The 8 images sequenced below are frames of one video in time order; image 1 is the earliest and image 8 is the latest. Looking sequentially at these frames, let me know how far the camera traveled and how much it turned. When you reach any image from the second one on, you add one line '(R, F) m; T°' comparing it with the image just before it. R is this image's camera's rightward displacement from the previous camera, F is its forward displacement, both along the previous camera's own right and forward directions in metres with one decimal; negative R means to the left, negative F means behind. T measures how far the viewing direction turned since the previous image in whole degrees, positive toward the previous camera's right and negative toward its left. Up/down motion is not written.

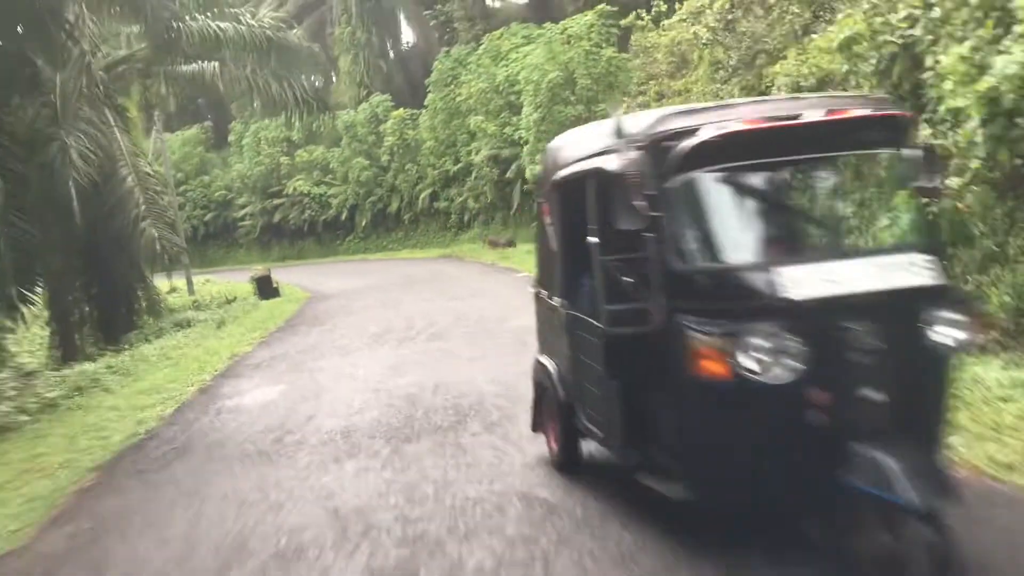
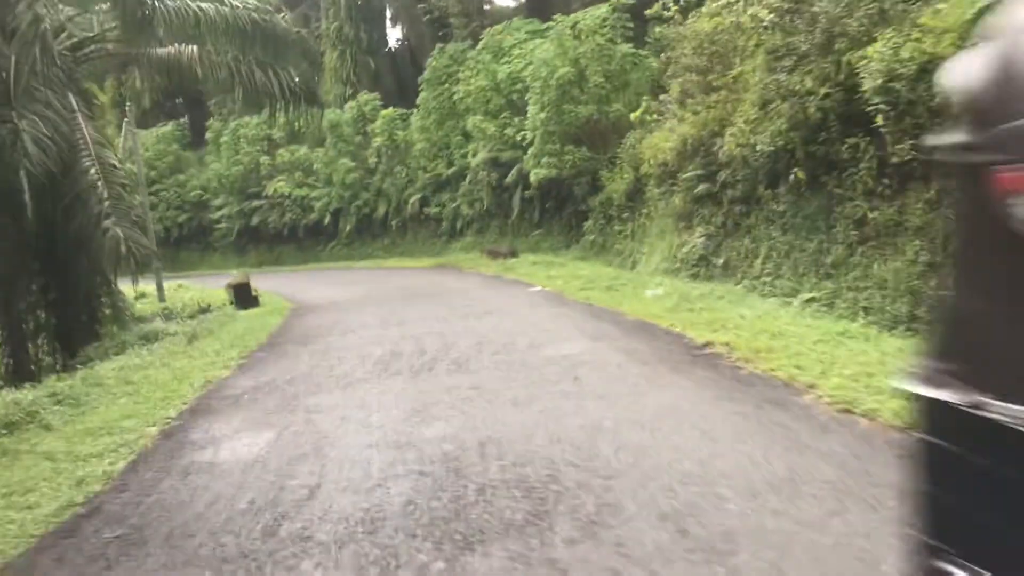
(-0.6, +1.8) m; +1°
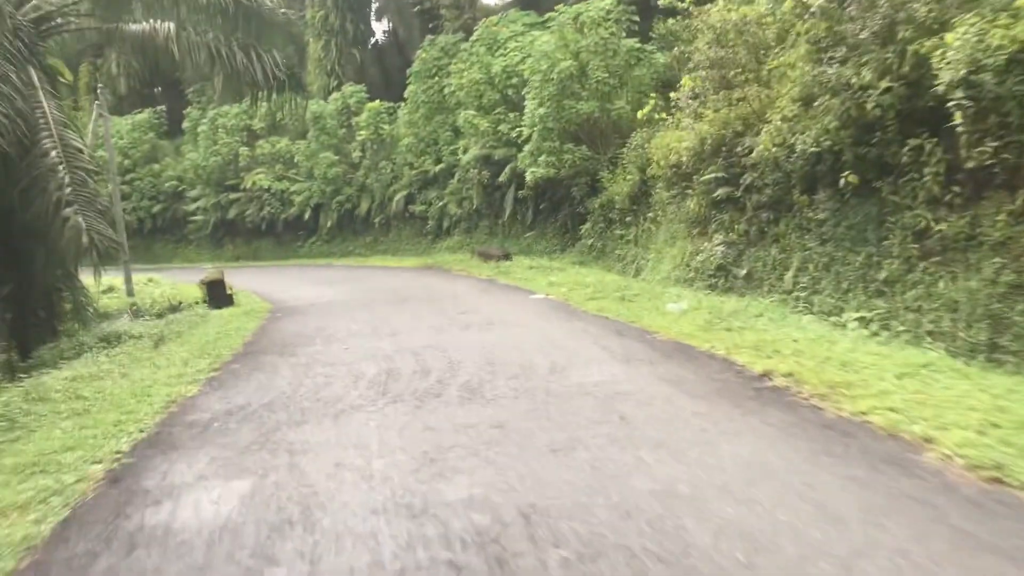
(-0.4, +1.3) m; +2°
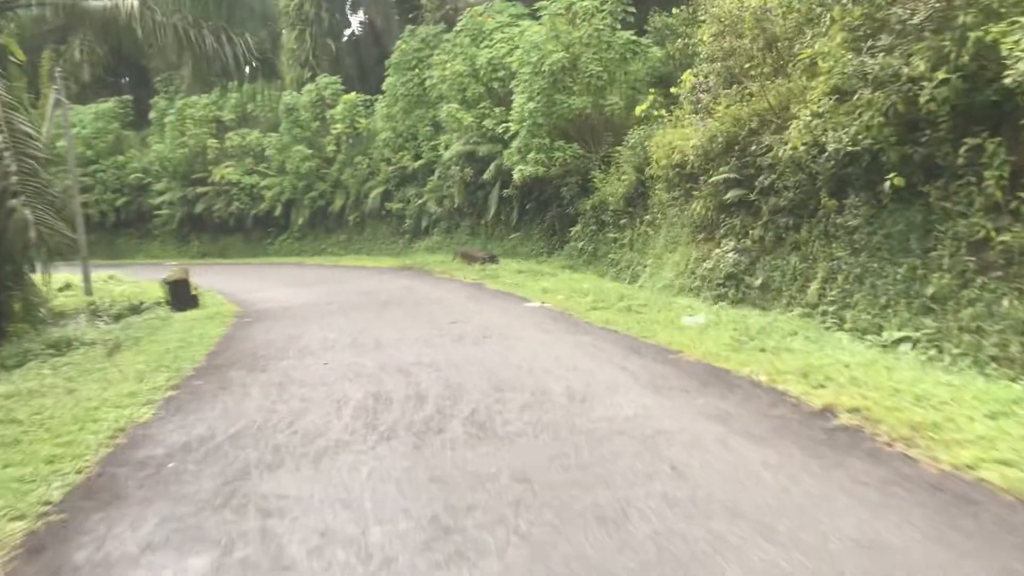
(-0.3, +1.1) m; +2°
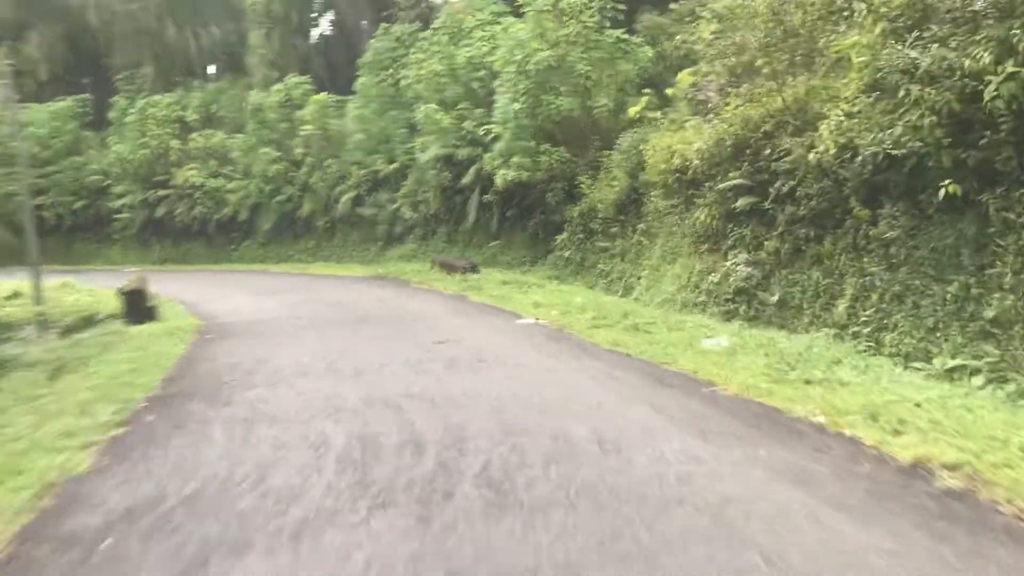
(-0.3, +1.1) m; +2°
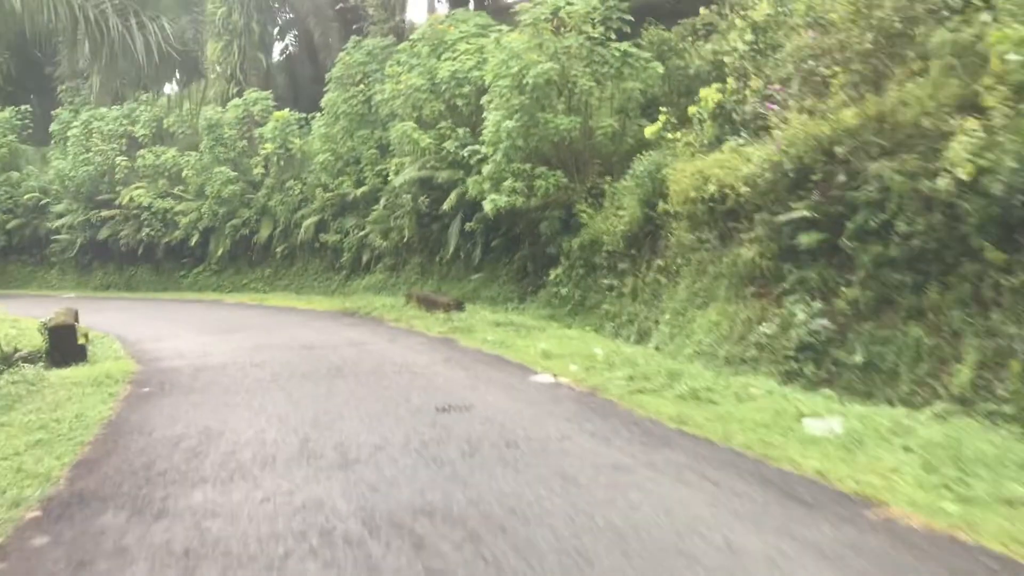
(-0.6, +2.2) m; +3°
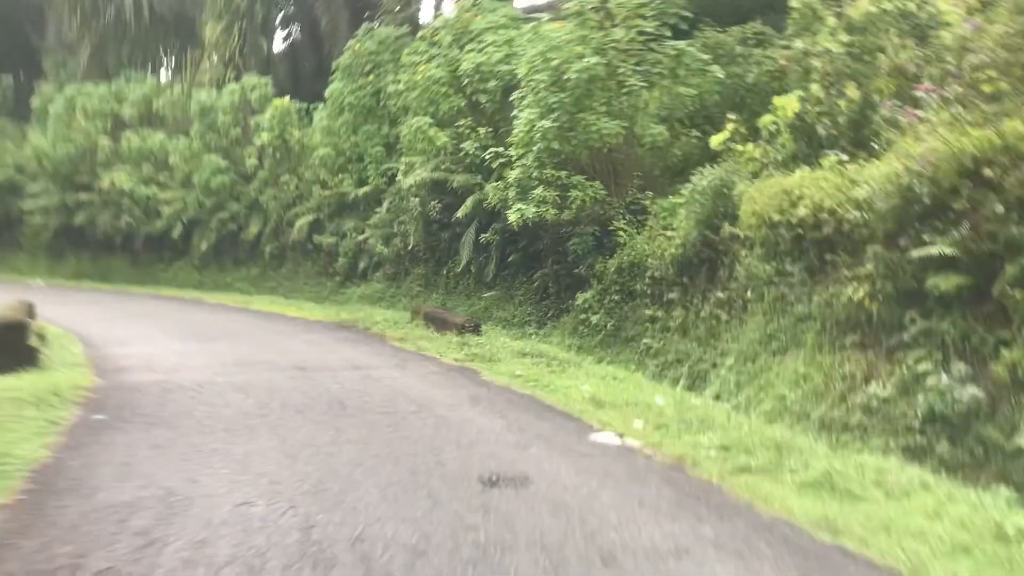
(-0.6, +2.0) m; +1°
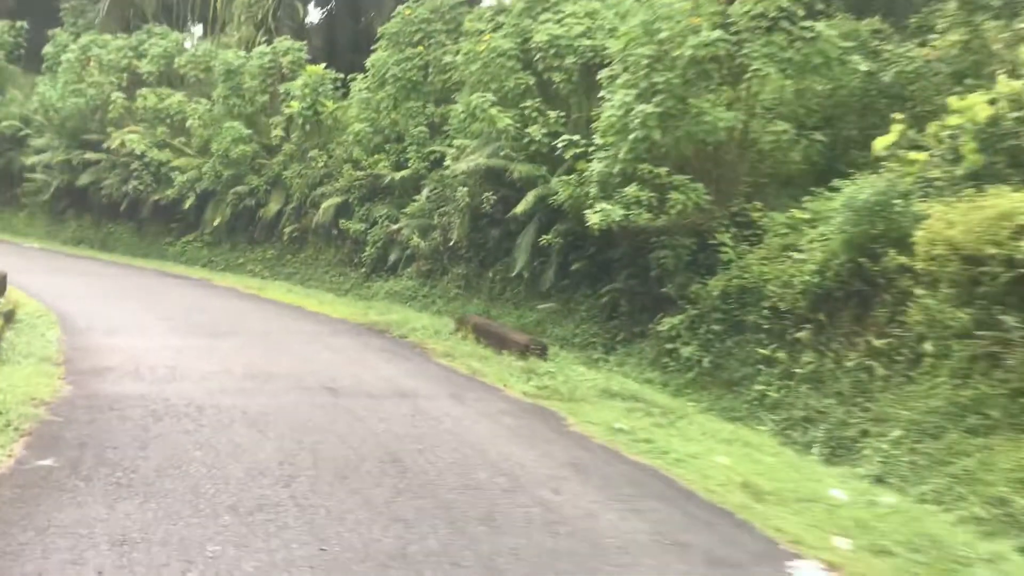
(-0.9, +2.6) m; 0°
